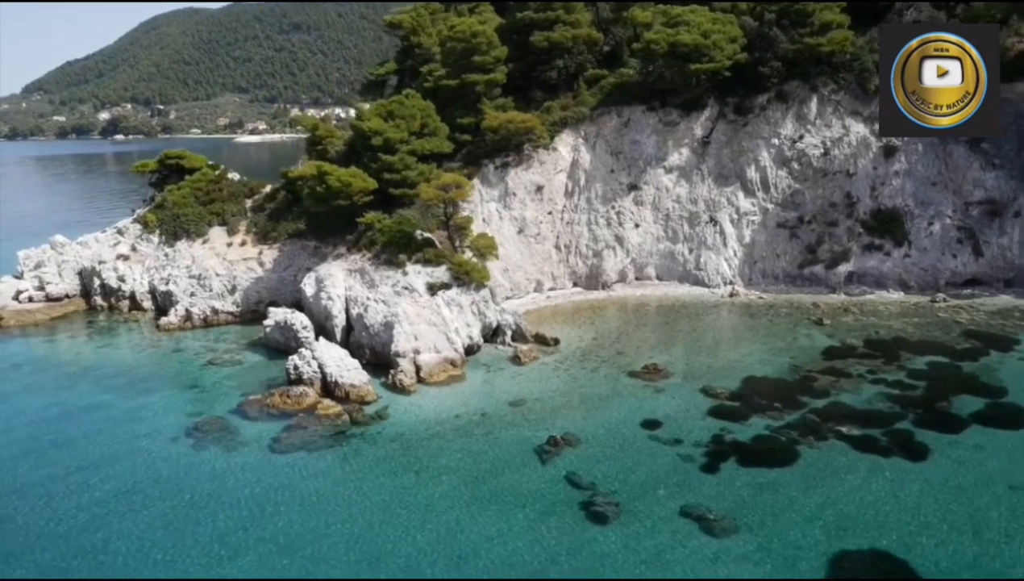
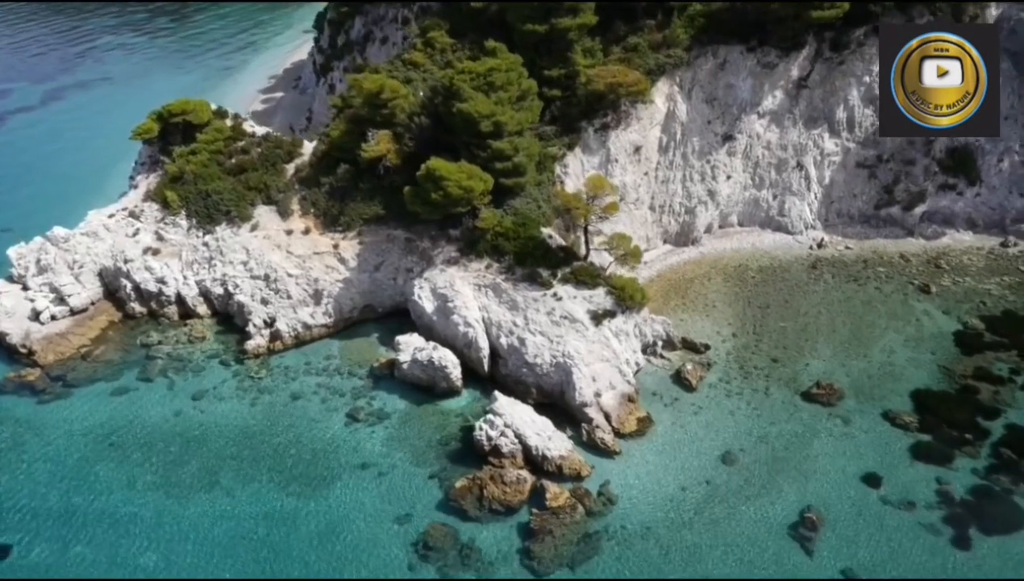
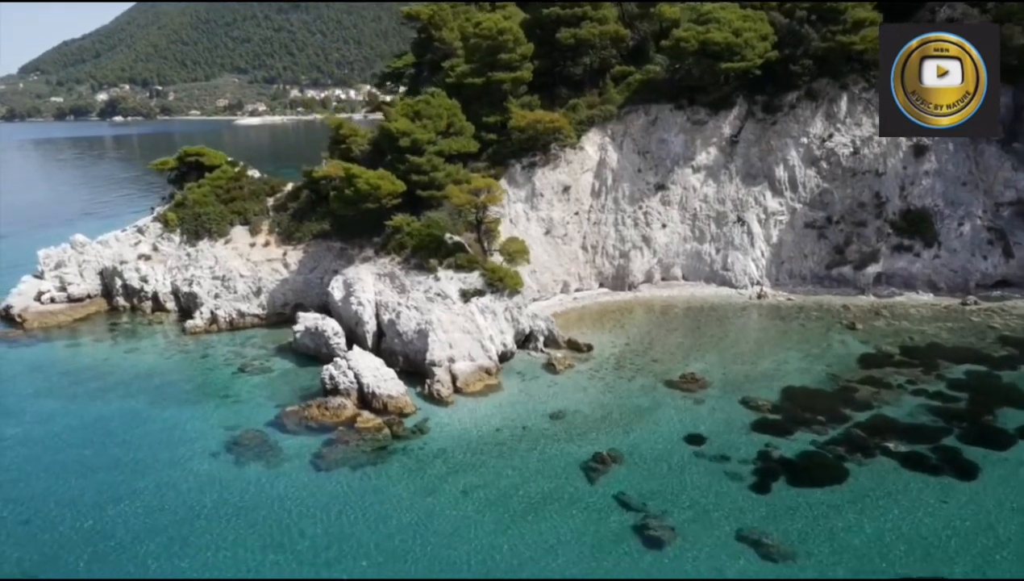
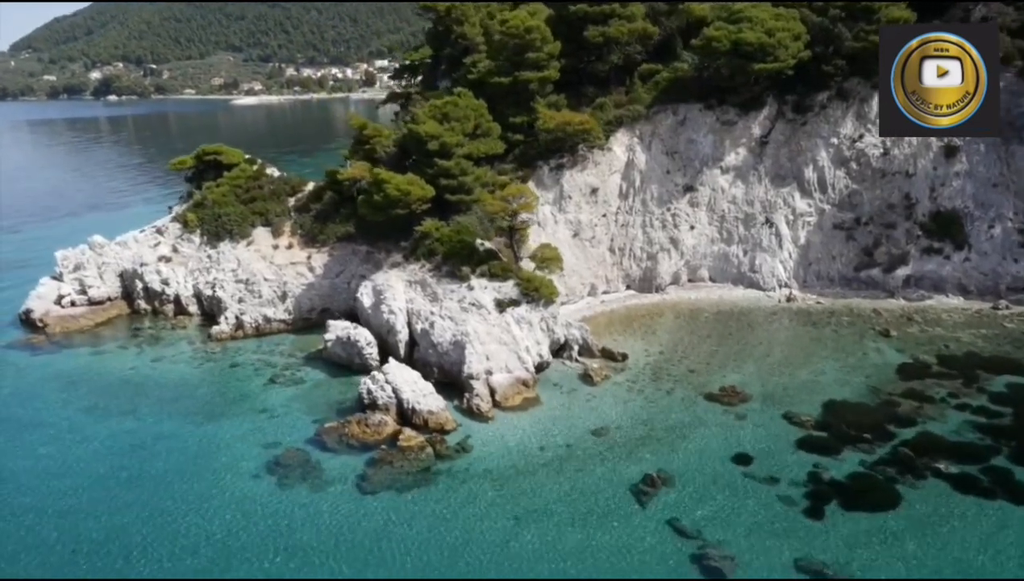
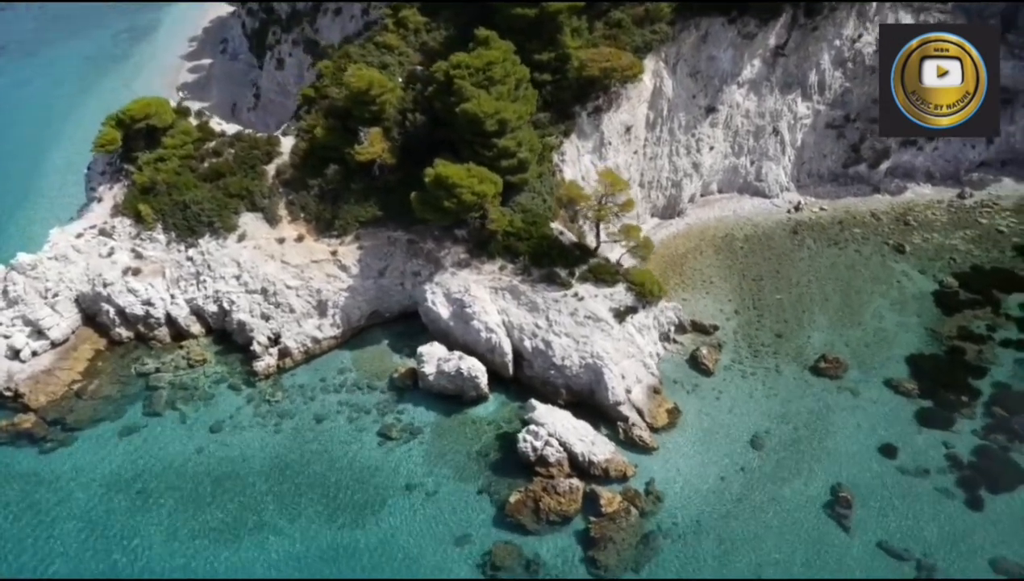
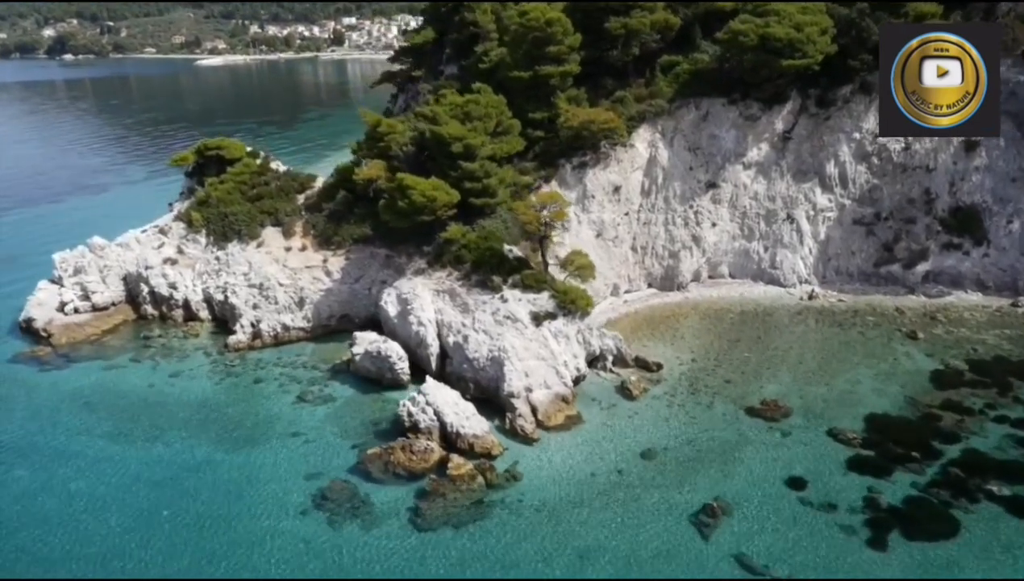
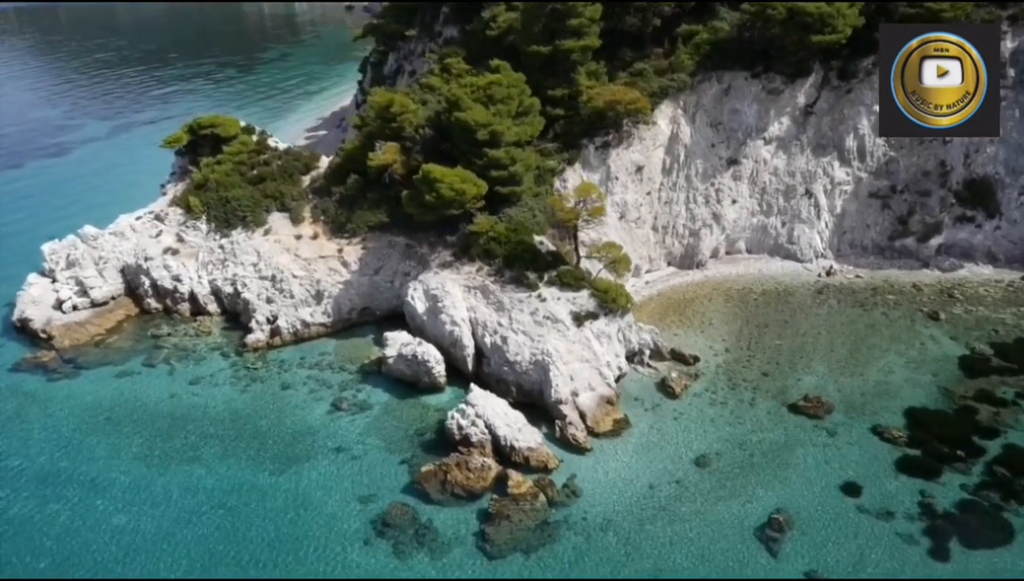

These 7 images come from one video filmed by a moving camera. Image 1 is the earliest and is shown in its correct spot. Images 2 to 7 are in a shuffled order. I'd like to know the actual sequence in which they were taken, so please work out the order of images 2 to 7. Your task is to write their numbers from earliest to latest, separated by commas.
3, 4, 6, 7, 2, 5
